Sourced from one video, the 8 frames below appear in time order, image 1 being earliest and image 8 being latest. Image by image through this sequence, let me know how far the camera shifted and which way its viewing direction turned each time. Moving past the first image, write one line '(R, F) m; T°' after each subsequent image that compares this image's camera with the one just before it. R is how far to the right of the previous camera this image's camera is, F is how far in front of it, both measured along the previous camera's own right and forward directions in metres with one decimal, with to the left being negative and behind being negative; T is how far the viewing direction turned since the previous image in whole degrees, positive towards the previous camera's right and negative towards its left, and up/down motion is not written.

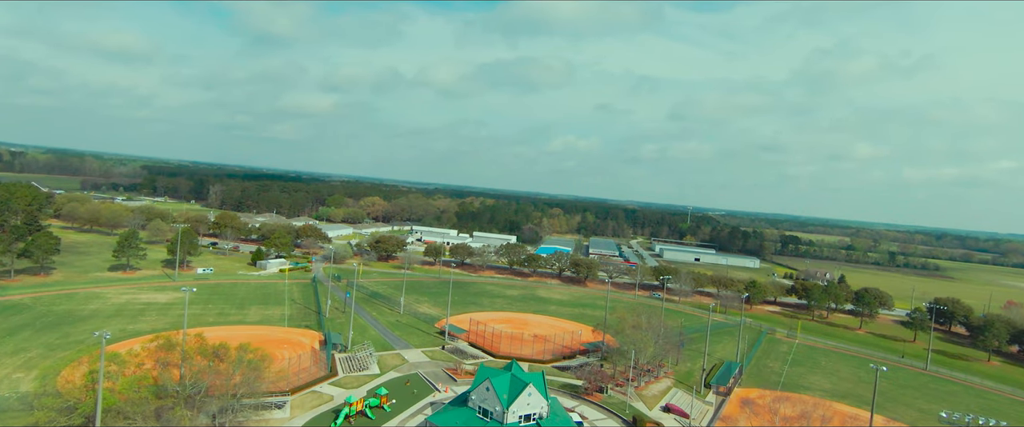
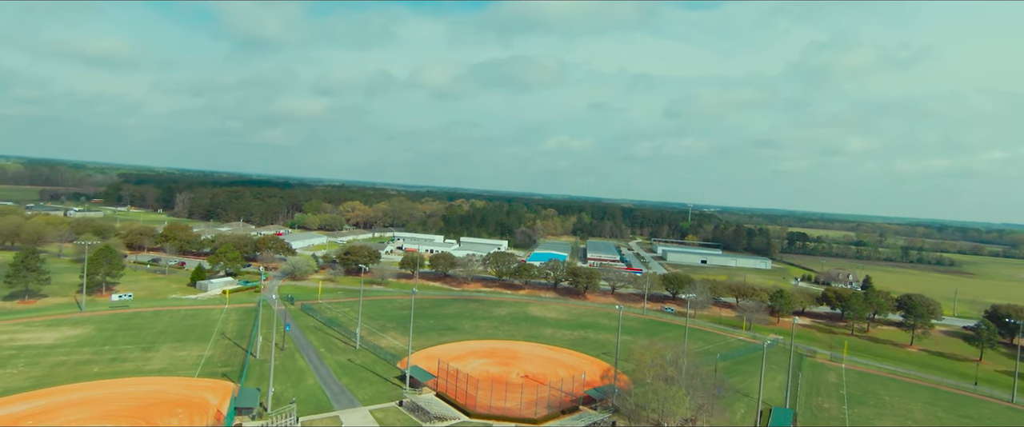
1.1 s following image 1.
(+1.1, +10.3) m; +1°
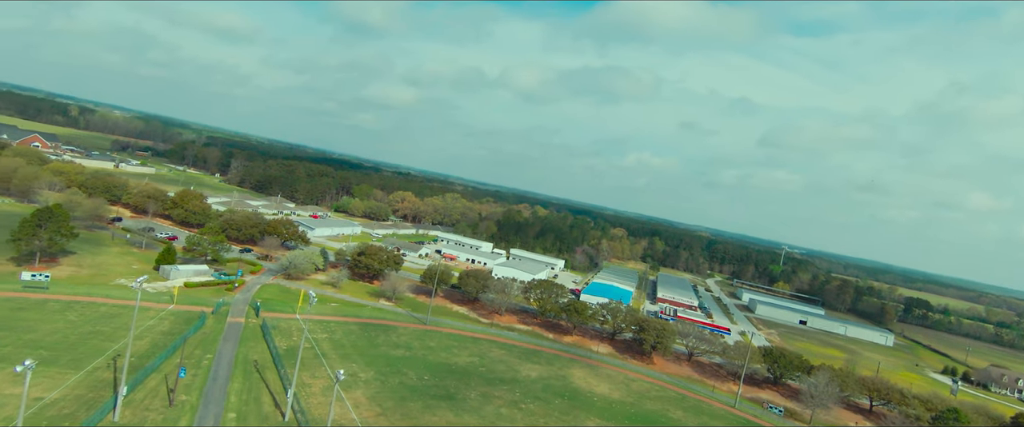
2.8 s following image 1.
(+1.0, +16.1) m; -8°
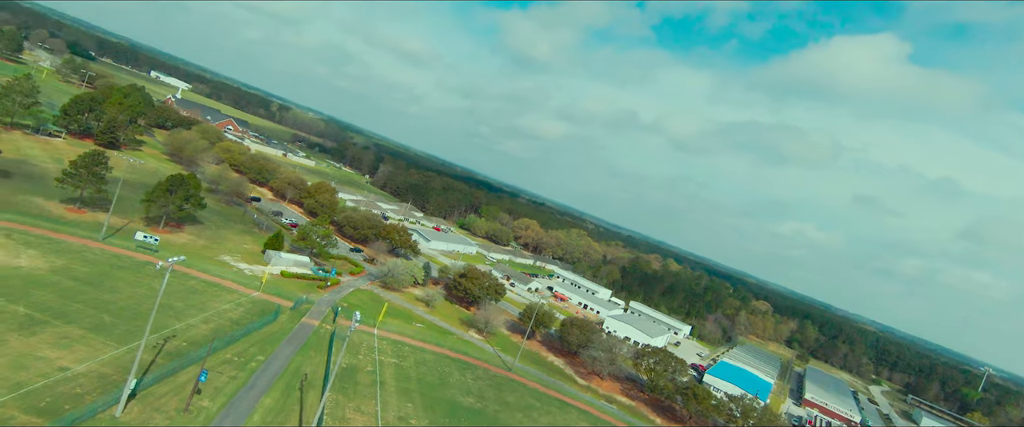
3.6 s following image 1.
(+0.7, +6.9) m; -15°
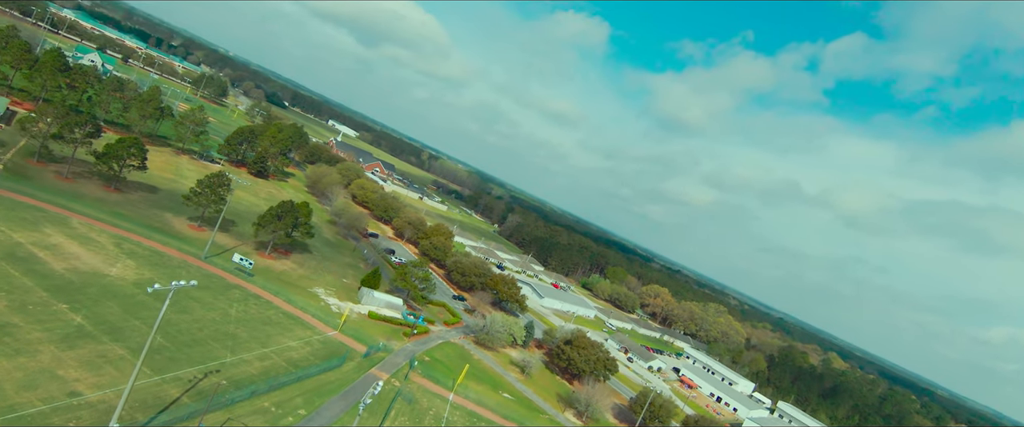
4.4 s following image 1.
(+1.3, +6.5) m; -15°
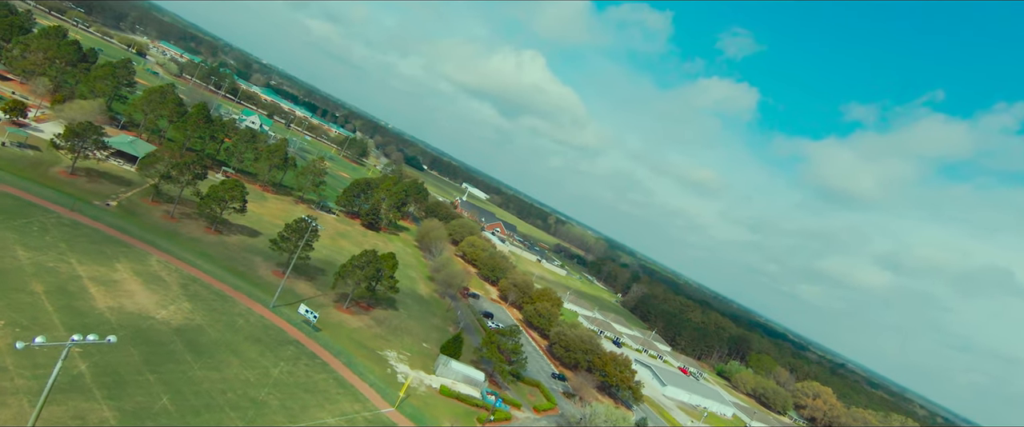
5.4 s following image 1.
(+1.5, +7.3) m; -15°
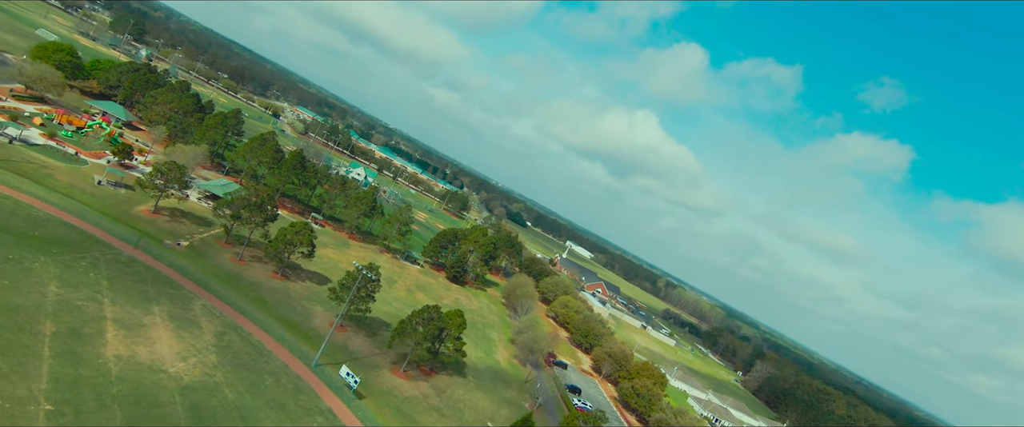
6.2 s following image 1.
(+1.3, +6.3) m; -12°
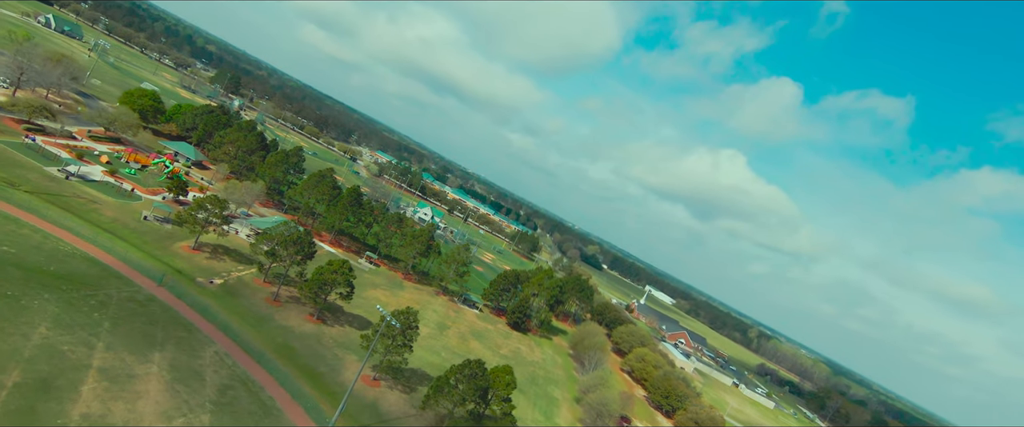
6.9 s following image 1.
(+1.1, +5.4) m; -9°
